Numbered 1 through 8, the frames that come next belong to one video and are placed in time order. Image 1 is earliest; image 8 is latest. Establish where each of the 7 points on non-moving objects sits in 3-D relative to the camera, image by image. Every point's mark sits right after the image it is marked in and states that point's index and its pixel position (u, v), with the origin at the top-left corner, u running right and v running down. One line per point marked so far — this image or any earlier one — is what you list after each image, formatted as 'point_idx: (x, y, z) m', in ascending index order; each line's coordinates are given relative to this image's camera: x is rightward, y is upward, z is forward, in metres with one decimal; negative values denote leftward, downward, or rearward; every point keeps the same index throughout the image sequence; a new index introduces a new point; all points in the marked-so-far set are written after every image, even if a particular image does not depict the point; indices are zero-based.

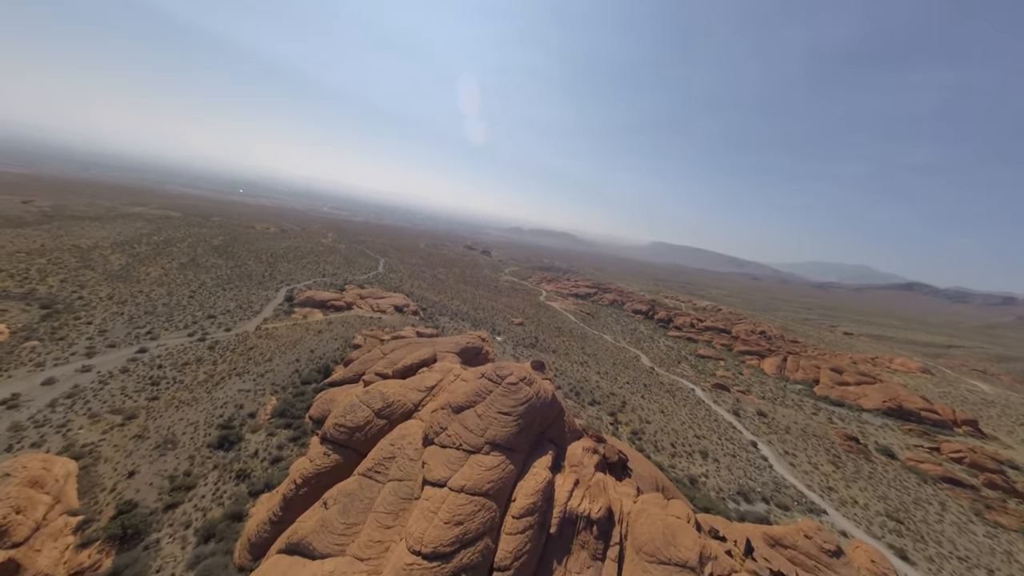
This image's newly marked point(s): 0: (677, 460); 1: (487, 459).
0: (+9.5, -9.9, +19.5) m
1: (-0.8, -5.3, +10.3) m
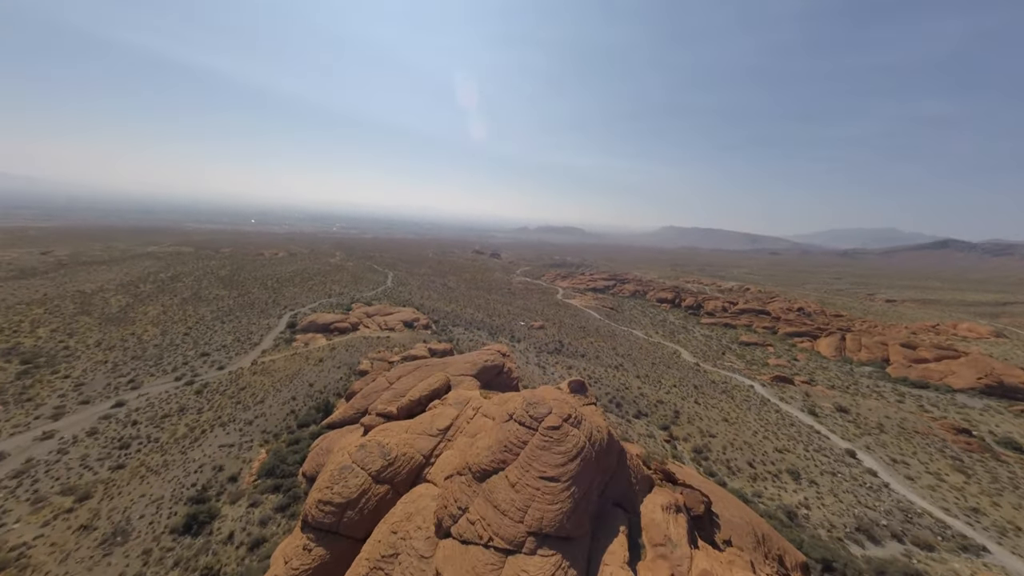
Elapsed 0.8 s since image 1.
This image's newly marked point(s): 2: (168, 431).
0: (+11.4, -9.0, +15.5) m
1: (+0.4, -5.5, +6.8) m
2: (-17.3, -7.2, +17.1) m
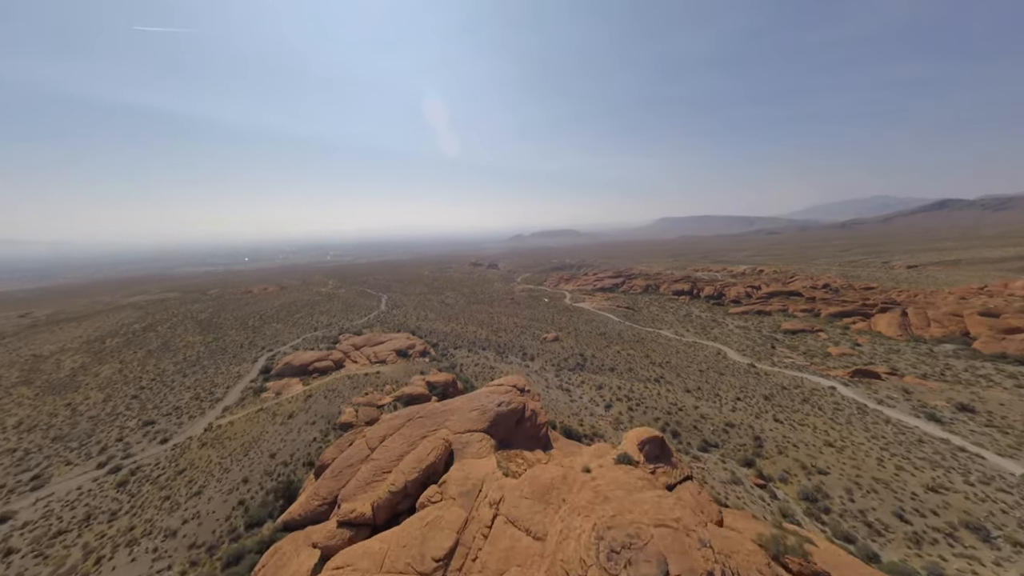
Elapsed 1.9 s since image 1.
0: (+12.8, -8.1, +10.2) m
1: (+1.5, -5.5, +1.6) m
2: (-16.0, -9.5, +11.8) m
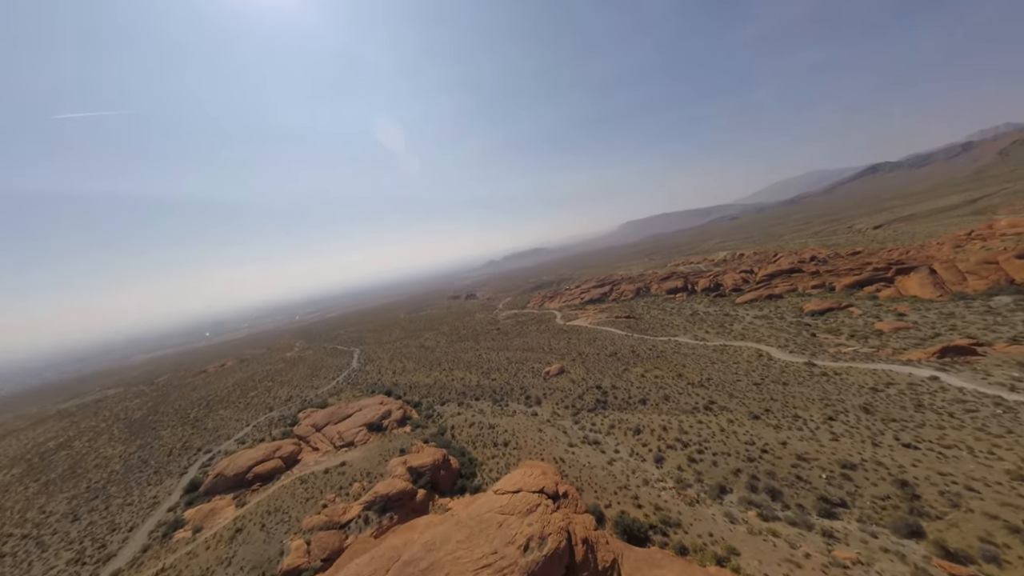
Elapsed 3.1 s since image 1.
0: (+14.2, -6.6, +5.0) m
1: (+3.1, -5.3, -4.3) m
2: (-14.0, -12.9, +4.5) m
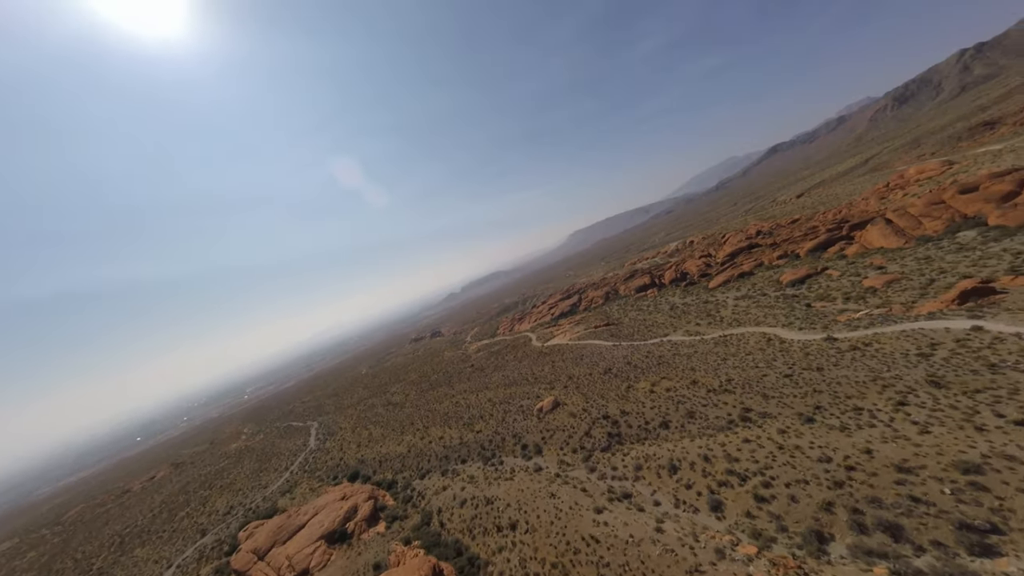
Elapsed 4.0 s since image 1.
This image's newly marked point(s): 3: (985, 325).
0: (+15.3, -4.1, +2.2) m
1: (+5.1, -4.1, -8.1) m
2: (-10.9, -15.5, -2.0) m
3: (+19.8, -1.6, +14.2) m
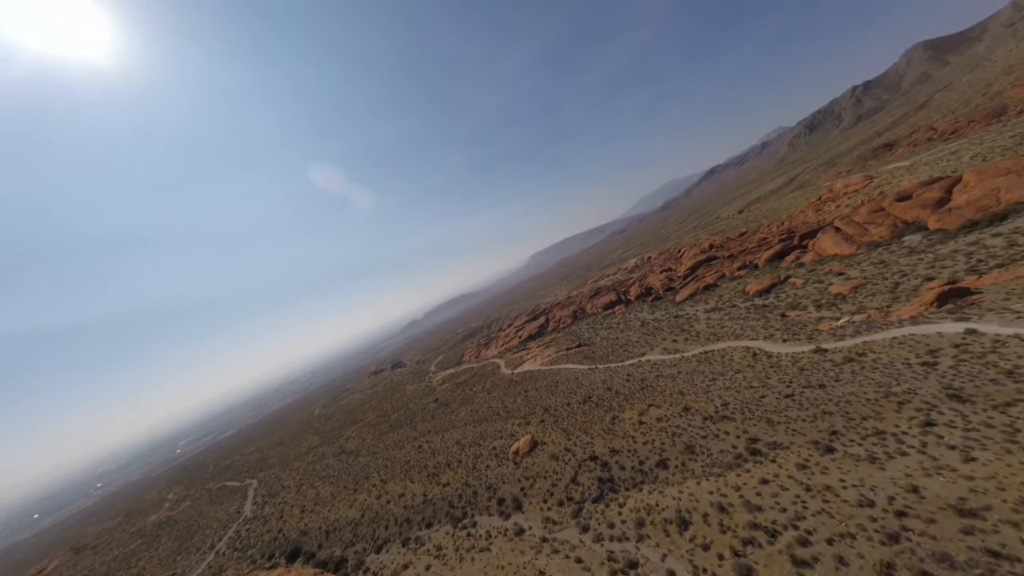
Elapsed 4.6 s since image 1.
0: (+15.5, -3.5, +1.1) m
1: (+6.5, -3.3, -10.4) m
2: (-9.4, -15.8, -6.7) m
3: (+18.6, -1.6, +13.6) m
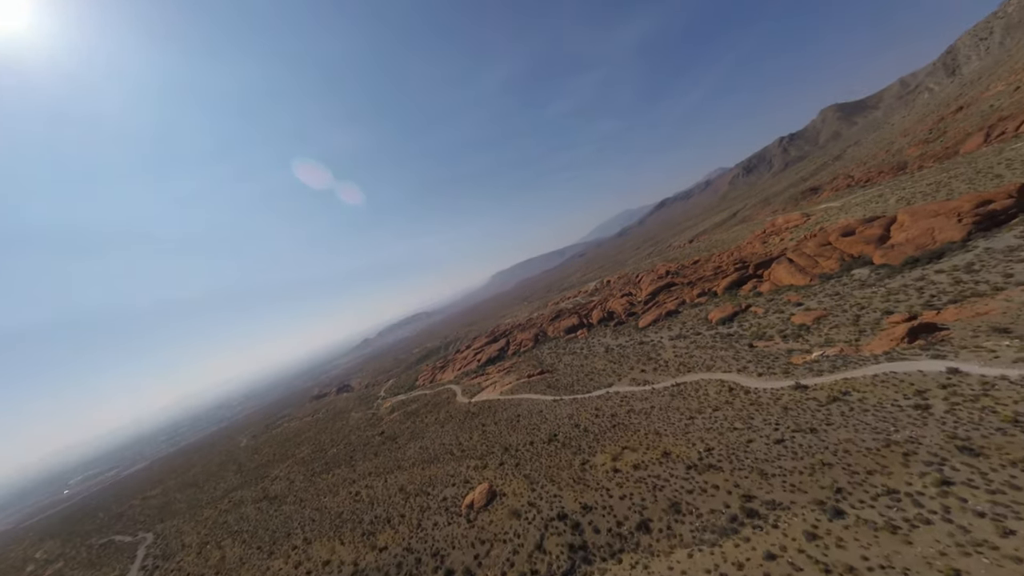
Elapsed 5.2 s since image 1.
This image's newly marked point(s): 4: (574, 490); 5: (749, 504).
0: (+15.4, -4.1, +0.1) m
1: (+7.9, -3.0, -12.2) m
2: (-8.7, -15.2, -11.2) m
3: (+17.1, -3.0, +13.0) m
4: (+2.8, -9.3, +15.5) m
5: (+7.9, -7.2, +11.4) m
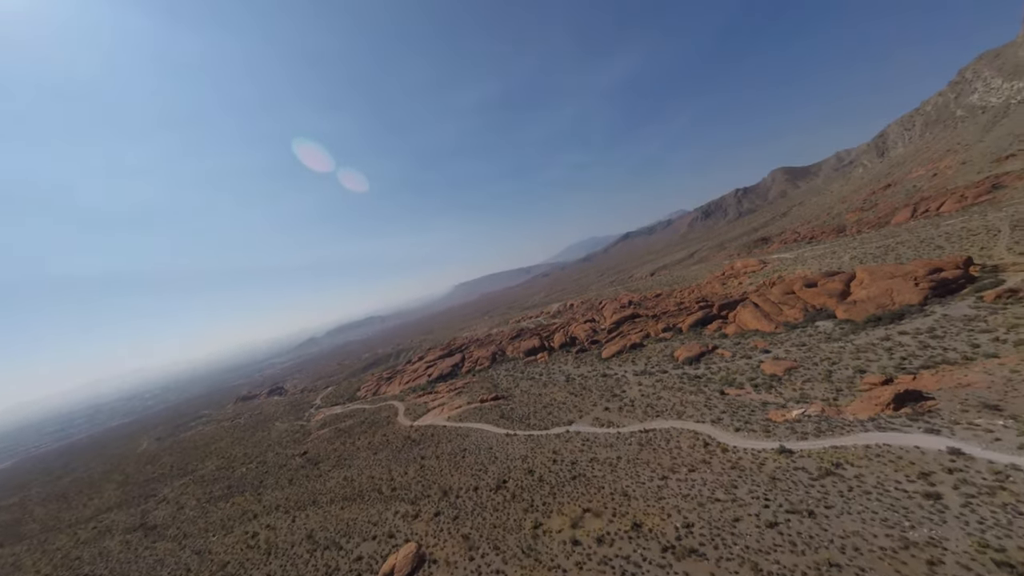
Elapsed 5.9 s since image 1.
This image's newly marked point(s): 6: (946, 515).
0: (+15.1, -5.9, -1.3) m
1: (+9.1, -3.5, -14.3) m
2: (-8.7, -13.8, -15.6) m
3: (+15.4, -5.5, +11.8) m
4: (+0.4, -10.2, +12.4) m
5: (+6.1, -8.5, +8.9) m
6: (+12.3, -6.4, +9.7) m
